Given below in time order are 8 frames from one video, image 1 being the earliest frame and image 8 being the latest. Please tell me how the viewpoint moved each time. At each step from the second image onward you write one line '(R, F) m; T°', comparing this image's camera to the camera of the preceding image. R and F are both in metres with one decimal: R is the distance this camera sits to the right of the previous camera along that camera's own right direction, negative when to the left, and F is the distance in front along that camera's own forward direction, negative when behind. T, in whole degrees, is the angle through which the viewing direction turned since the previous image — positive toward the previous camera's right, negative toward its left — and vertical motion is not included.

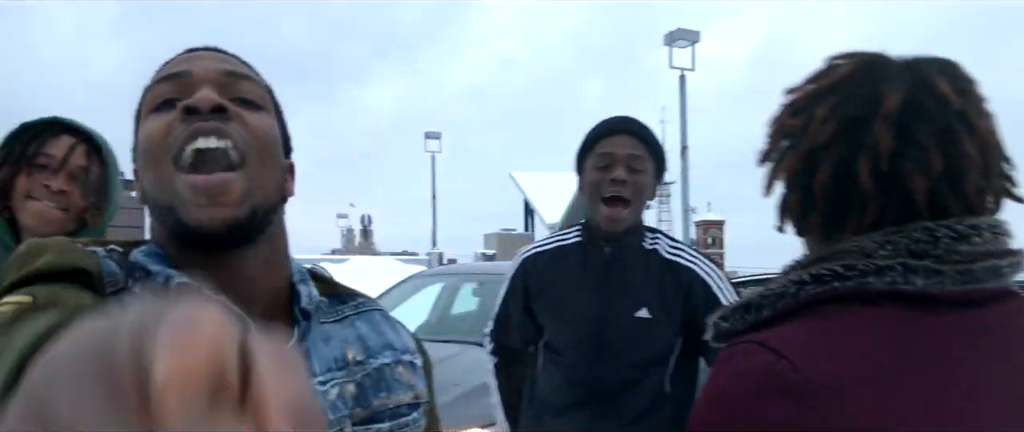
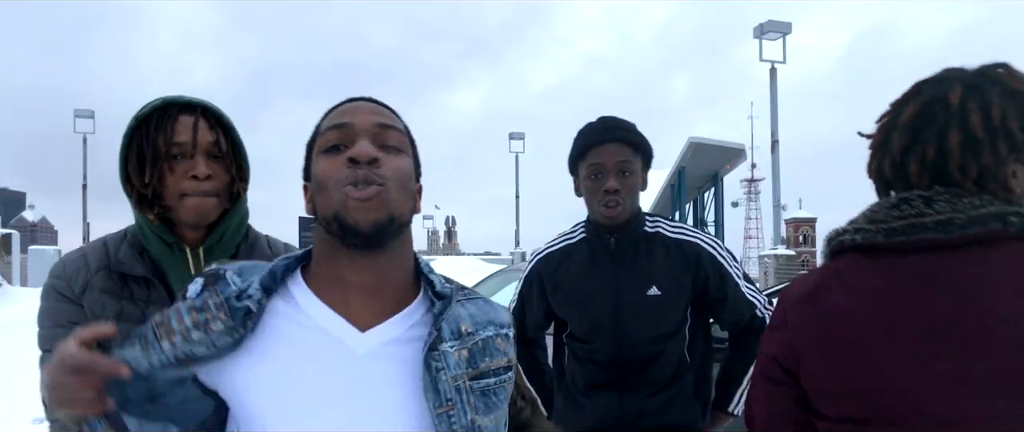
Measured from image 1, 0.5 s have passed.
(-0.1, 0.0) m; -7°
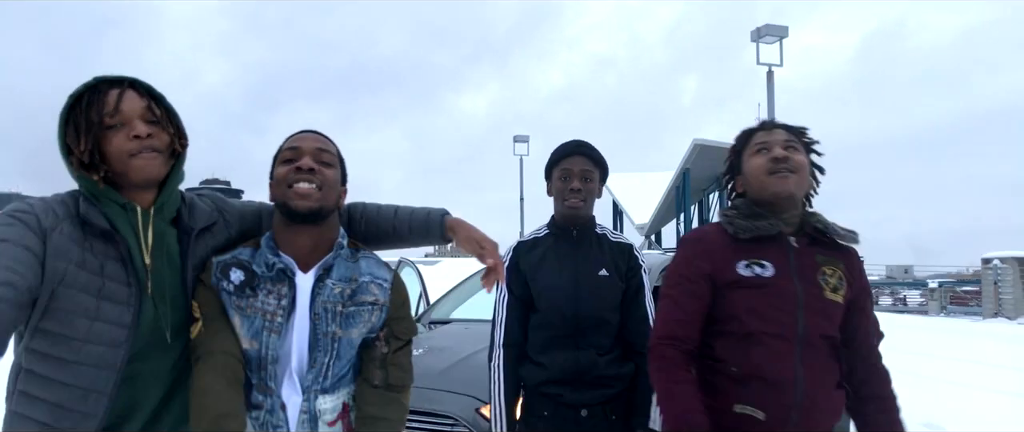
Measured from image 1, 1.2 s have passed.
(+0.1, -0.3) m; -1°
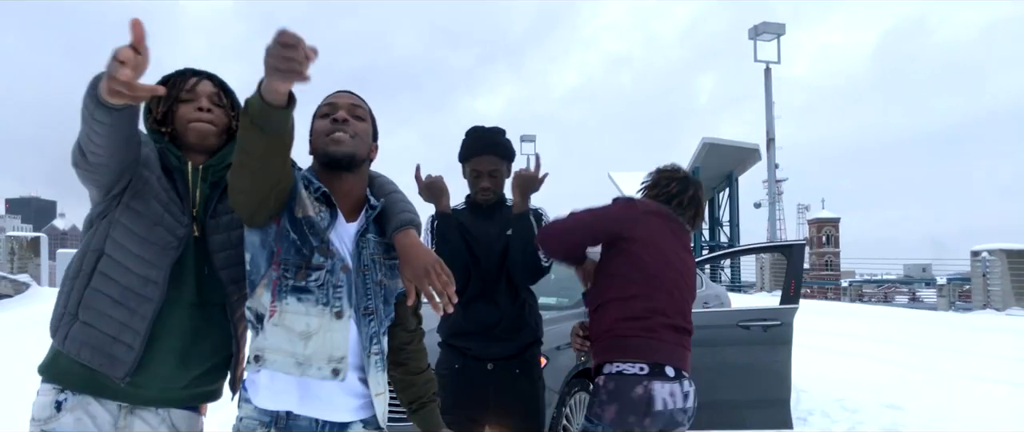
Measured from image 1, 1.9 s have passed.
(+0.3, -0.3) m; -1°
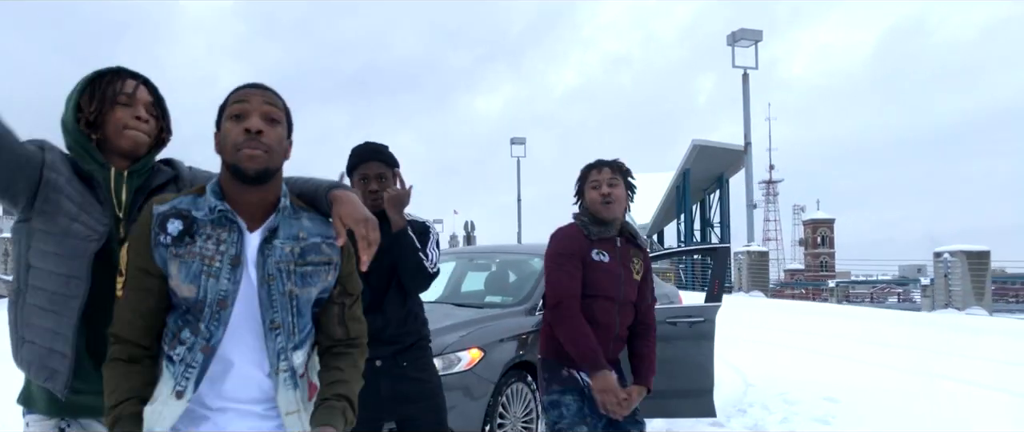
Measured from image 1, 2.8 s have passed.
(+0.3, -0.4) m; 0°
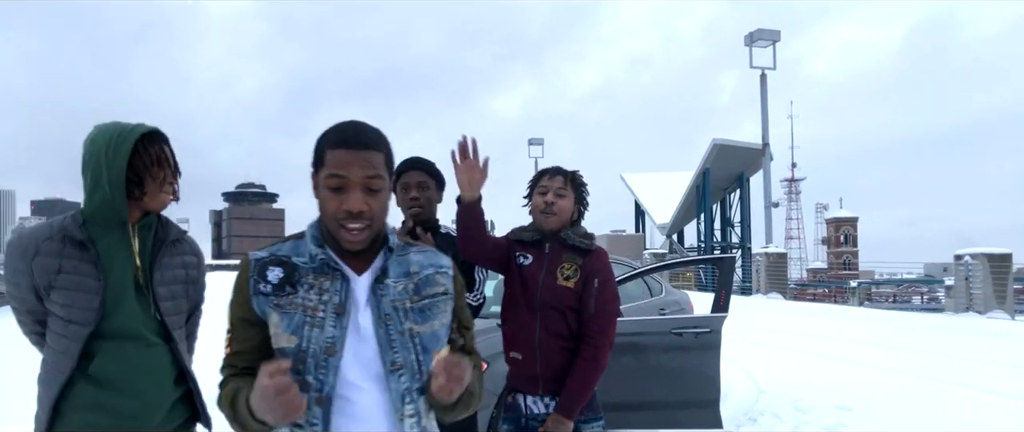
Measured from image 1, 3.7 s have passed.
(+0.1, 0.0) m; -2°
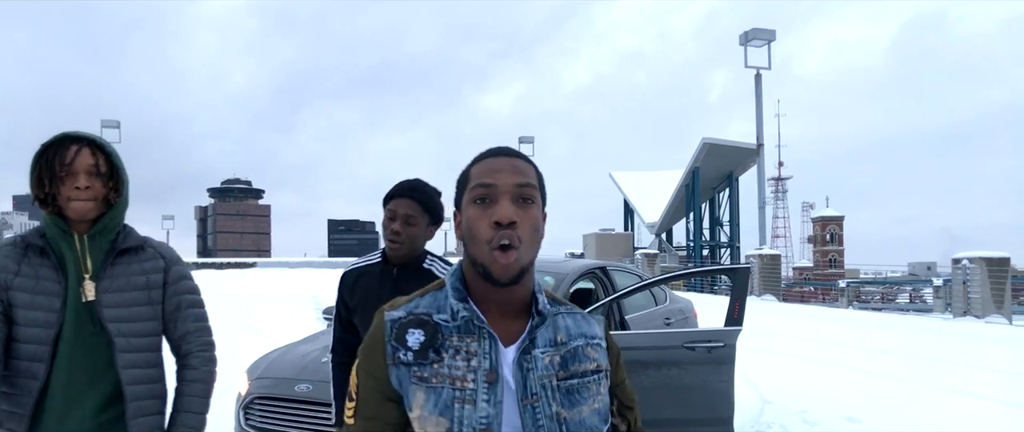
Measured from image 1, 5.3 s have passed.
(-0.1, +0.2) m; +1°
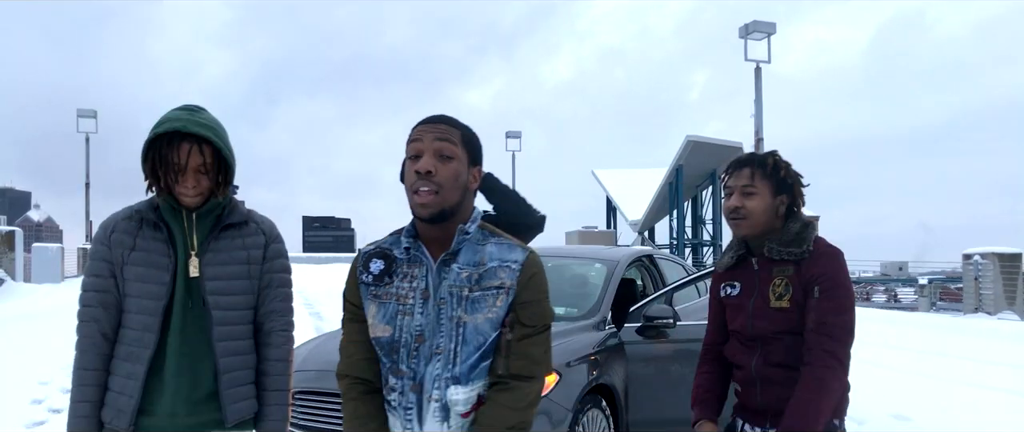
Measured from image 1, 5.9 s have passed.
(-0.4, +0.4) m; +2°
